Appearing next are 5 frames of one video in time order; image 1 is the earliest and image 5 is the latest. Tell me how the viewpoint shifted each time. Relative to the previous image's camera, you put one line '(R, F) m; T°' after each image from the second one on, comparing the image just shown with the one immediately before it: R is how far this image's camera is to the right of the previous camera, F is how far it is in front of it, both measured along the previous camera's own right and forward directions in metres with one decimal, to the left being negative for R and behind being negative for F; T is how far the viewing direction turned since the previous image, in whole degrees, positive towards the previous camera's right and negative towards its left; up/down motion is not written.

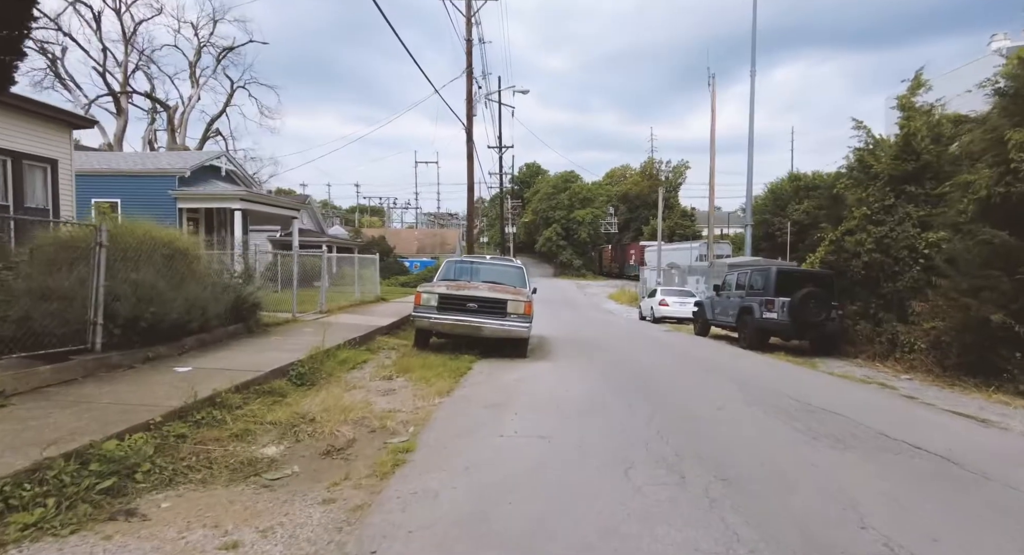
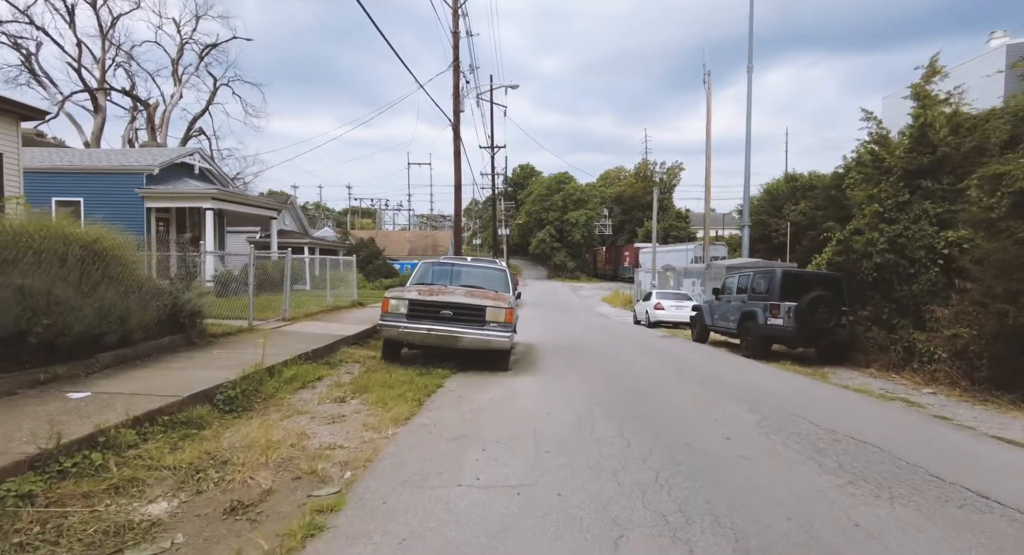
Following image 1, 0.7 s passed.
(+0.3, +1.1) m; +1°
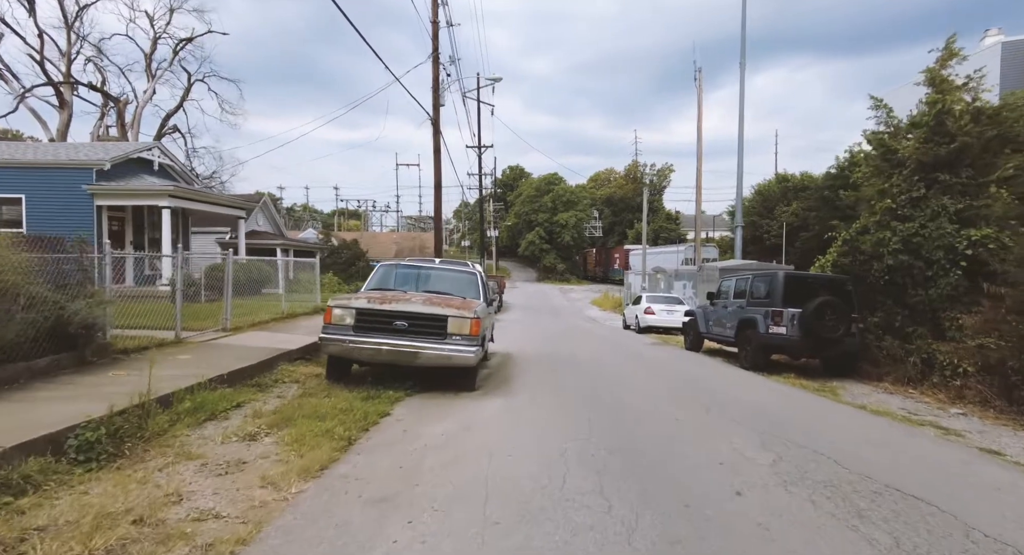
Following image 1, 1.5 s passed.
(+0.4, +1.3) m; +1°
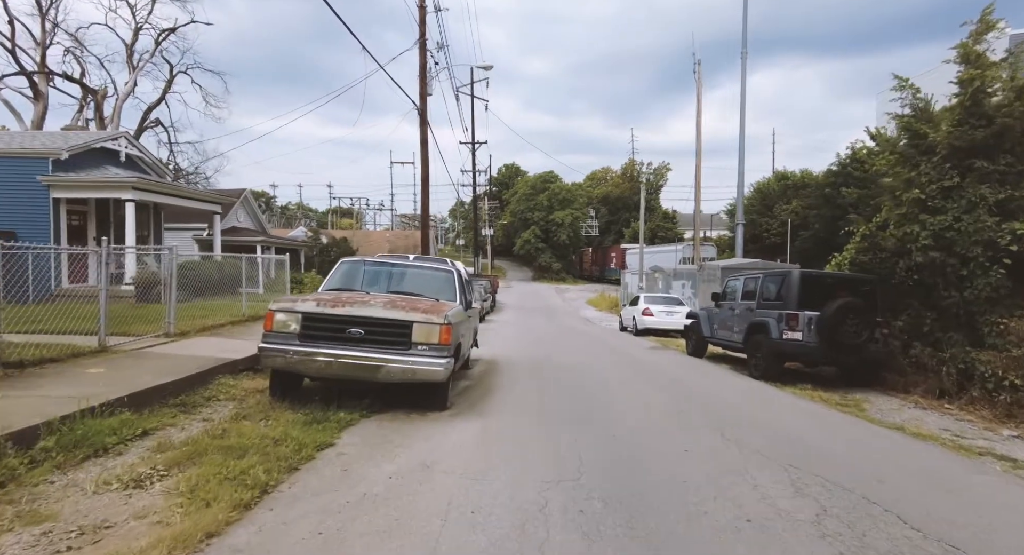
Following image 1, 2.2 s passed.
(+0.2, +1.2) m; 0°
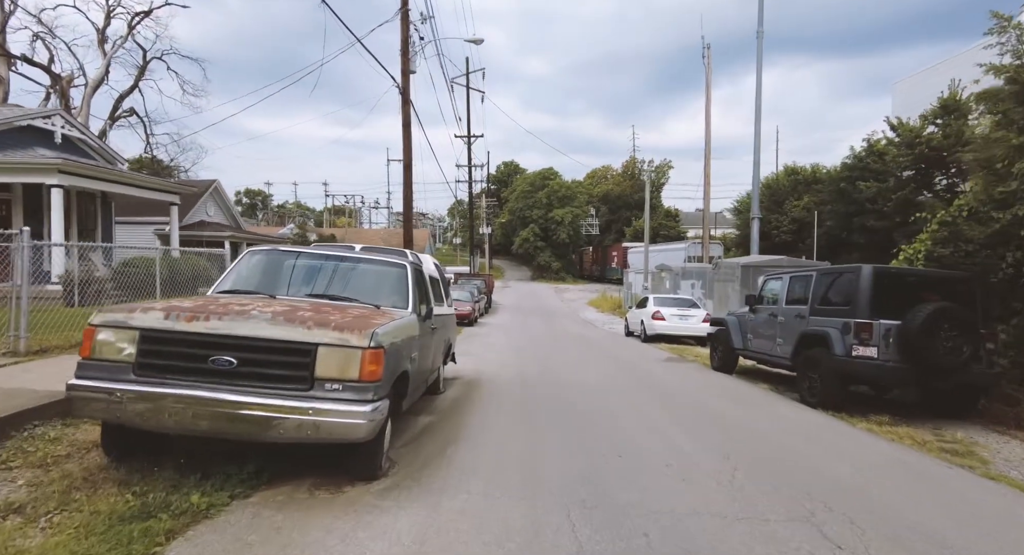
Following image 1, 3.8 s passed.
(+0.2, +2.4) m; 0°
